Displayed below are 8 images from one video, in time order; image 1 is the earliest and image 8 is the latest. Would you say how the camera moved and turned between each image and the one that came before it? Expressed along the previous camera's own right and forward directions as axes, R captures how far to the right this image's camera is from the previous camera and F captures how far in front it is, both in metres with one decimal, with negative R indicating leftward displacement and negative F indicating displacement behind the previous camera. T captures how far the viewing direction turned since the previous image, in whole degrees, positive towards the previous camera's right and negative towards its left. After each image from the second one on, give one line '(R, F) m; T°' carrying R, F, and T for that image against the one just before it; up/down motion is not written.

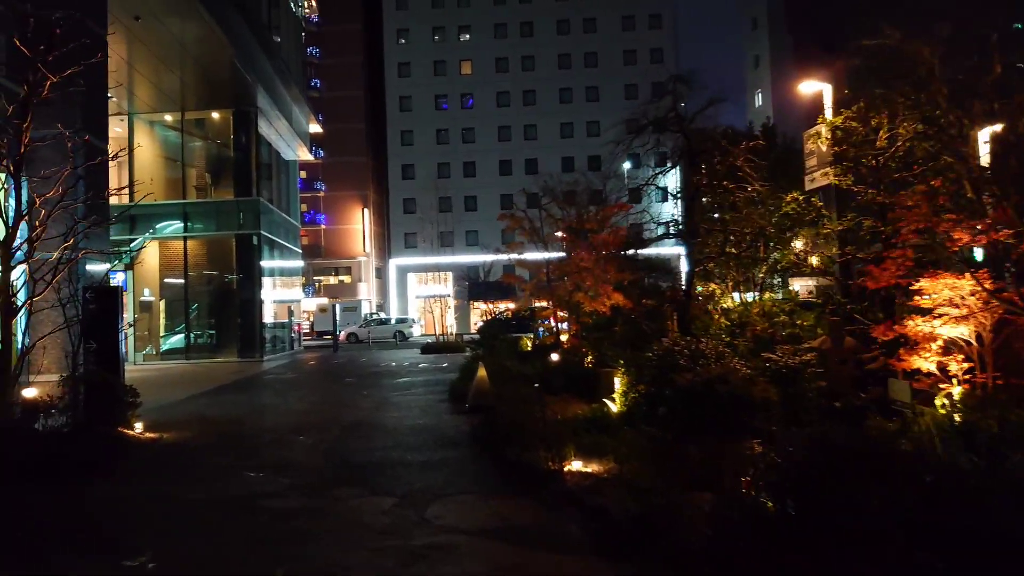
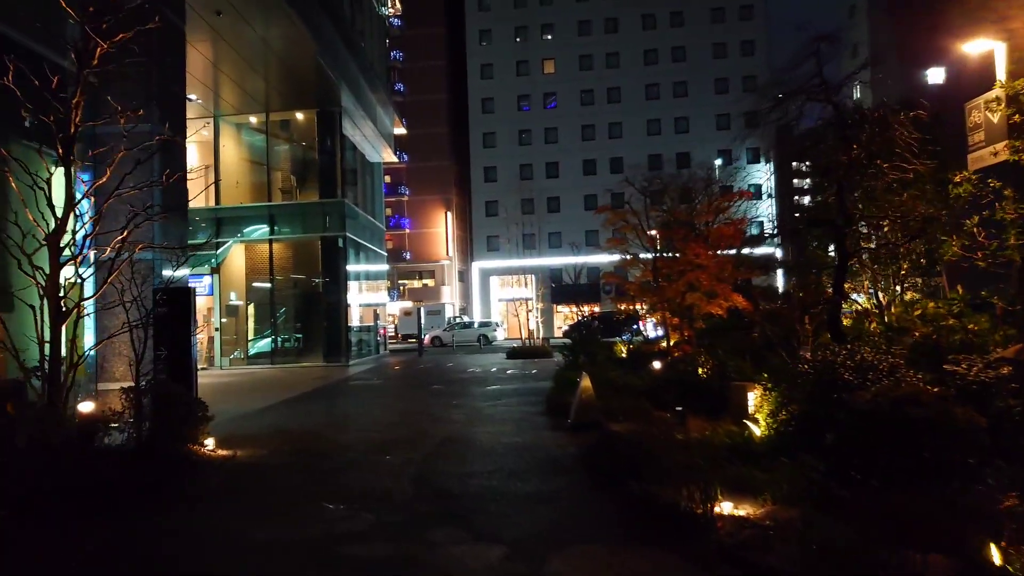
(-0.4, +1.4) m; -5°
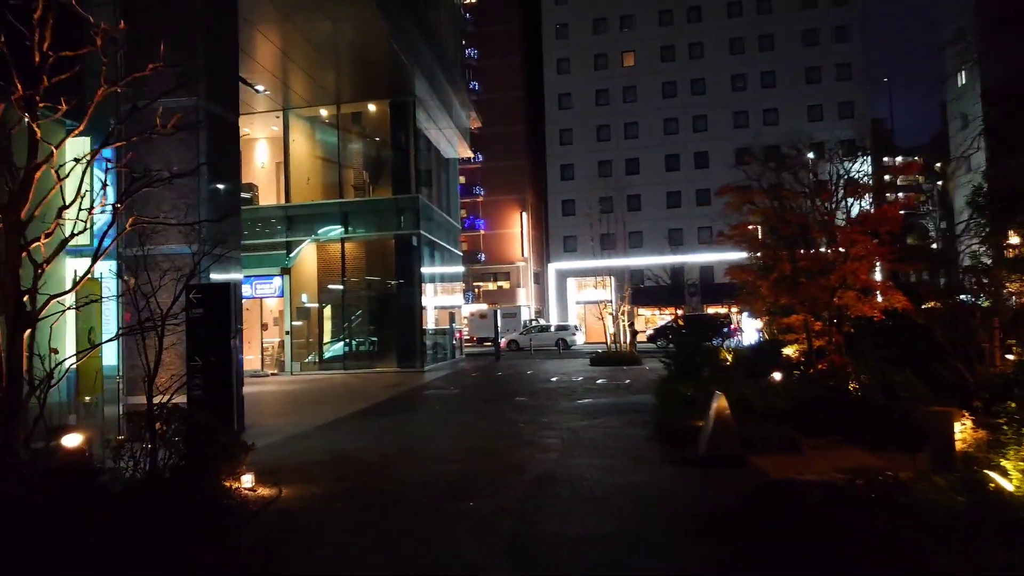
(-0.4, +2.2) m; -5°
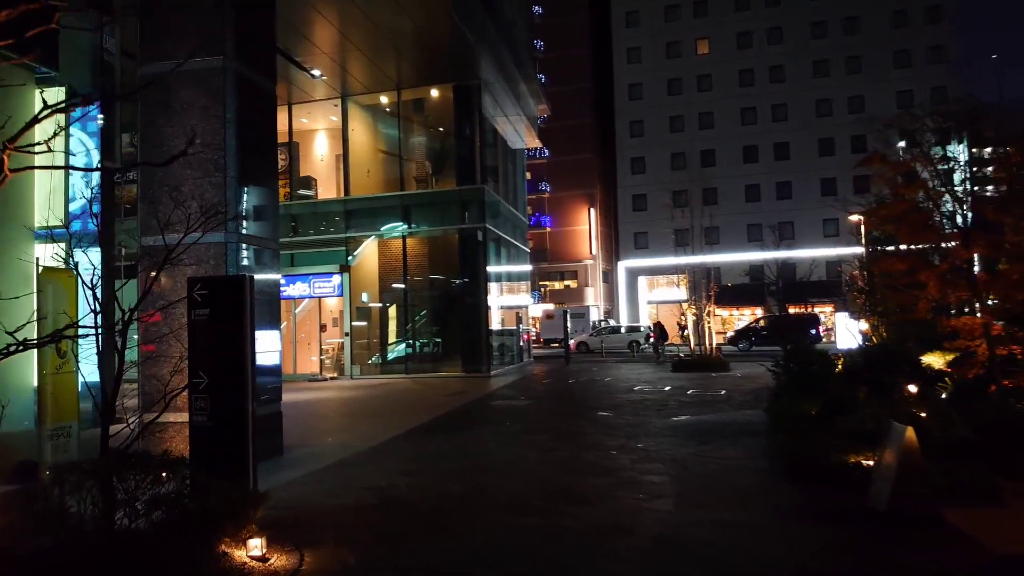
(-0.3, +2.2) m; -4°
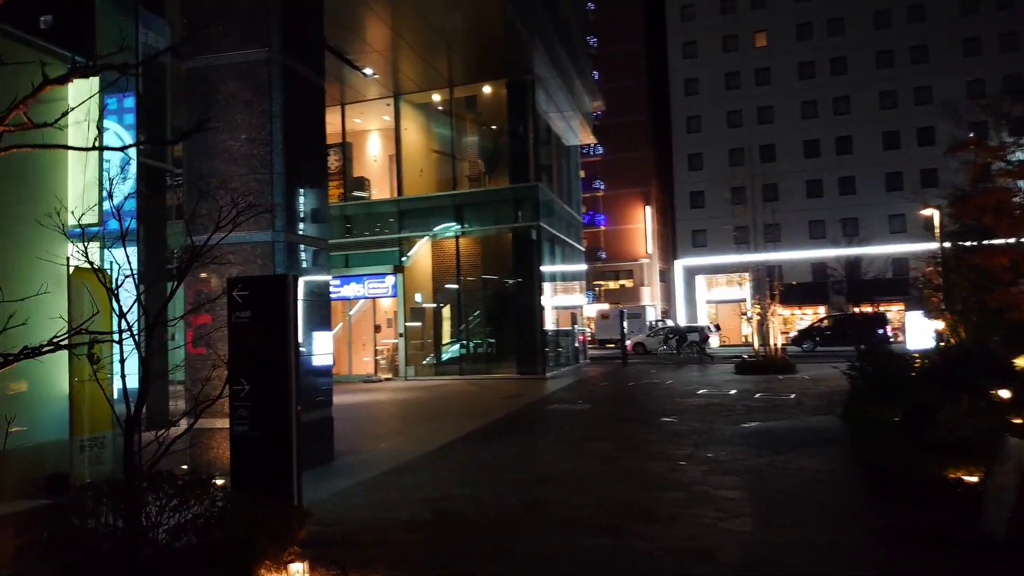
(-0.1, +0.6) m; -4°
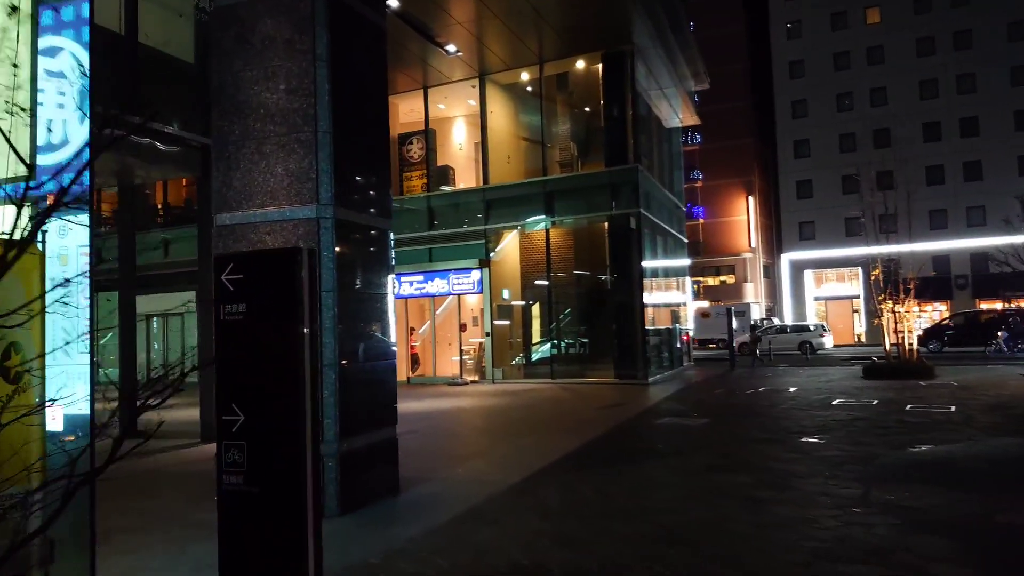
(-0.2, +2.2) m; -6°
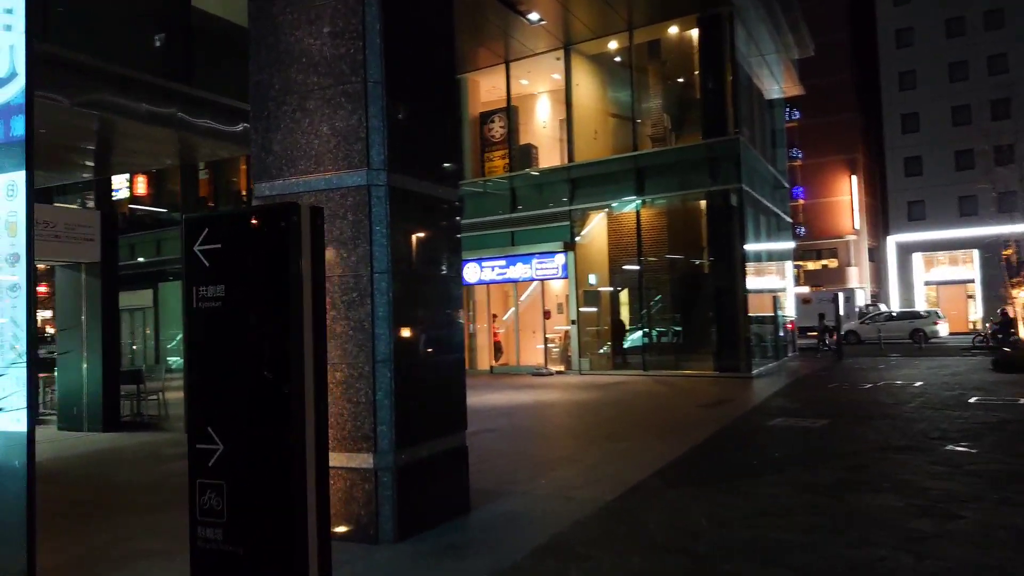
(0.0, +1.4) m; -6°
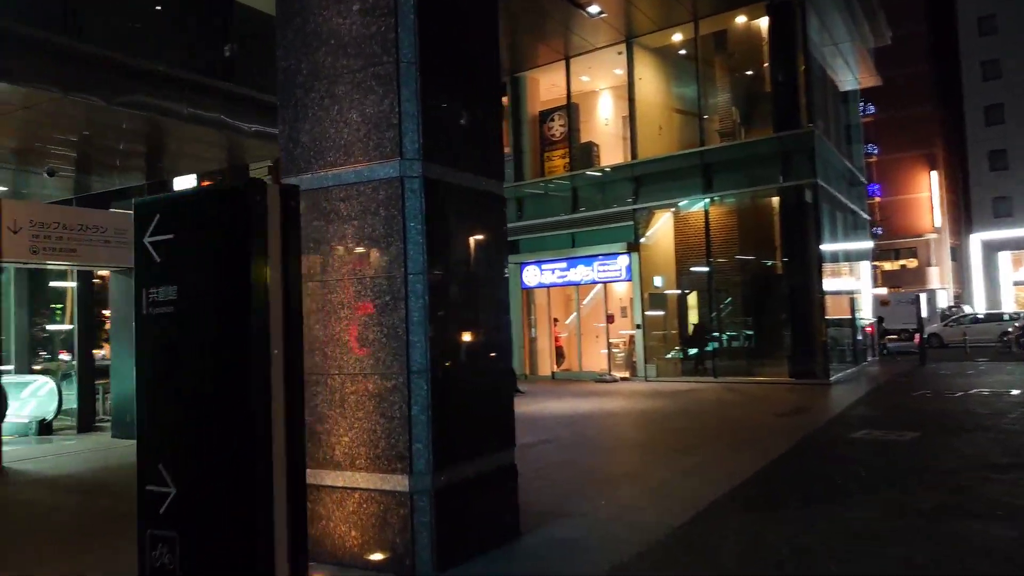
(+0.1, +0.7) m; -4°
